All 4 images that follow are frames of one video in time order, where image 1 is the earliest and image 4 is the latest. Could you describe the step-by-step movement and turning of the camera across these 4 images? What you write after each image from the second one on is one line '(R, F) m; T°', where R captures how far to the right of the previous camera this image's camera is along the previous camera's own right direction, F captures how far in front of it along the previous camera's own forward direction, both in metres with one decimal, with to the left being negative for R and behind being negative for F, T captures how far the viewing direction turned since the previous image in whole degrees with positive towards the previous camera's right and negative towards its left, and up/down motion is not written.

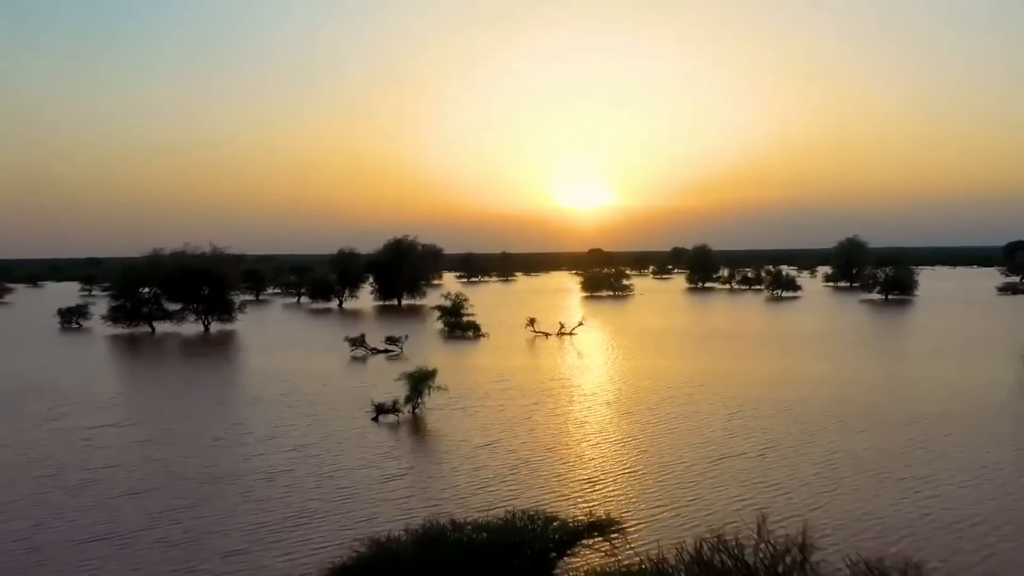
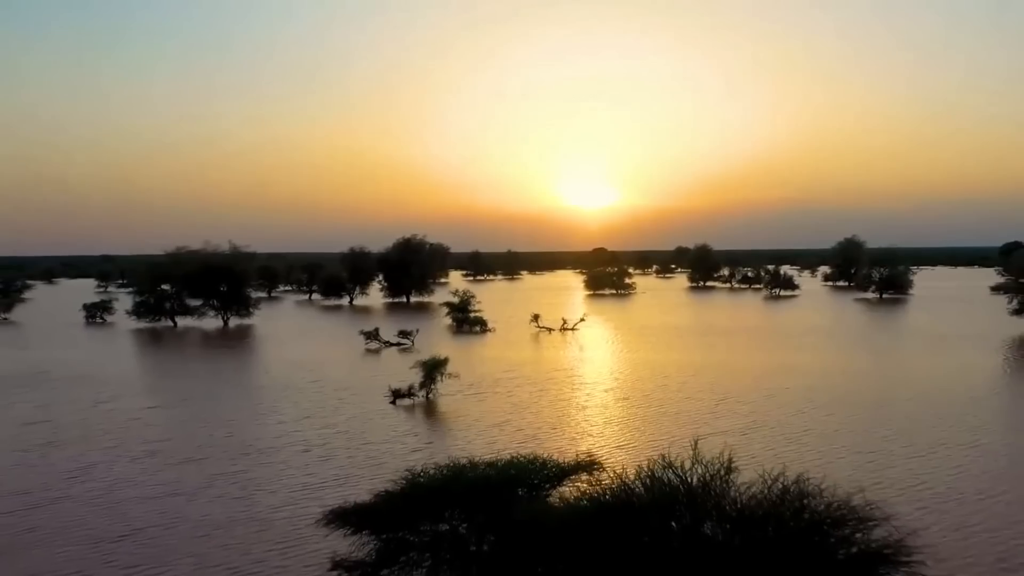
(0.0, -2.1) m; 0°
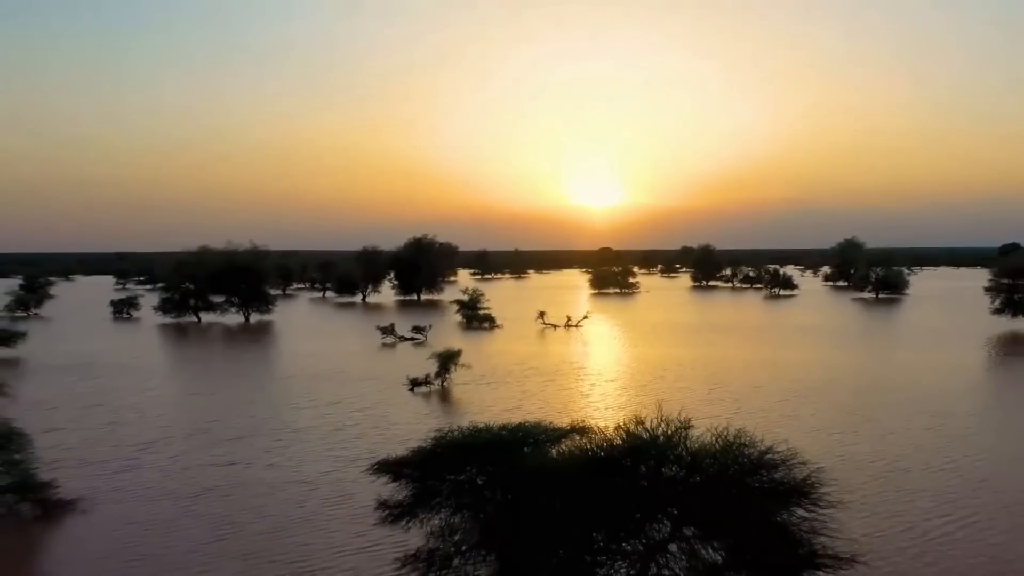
(0.0, -2.4) m; -1°
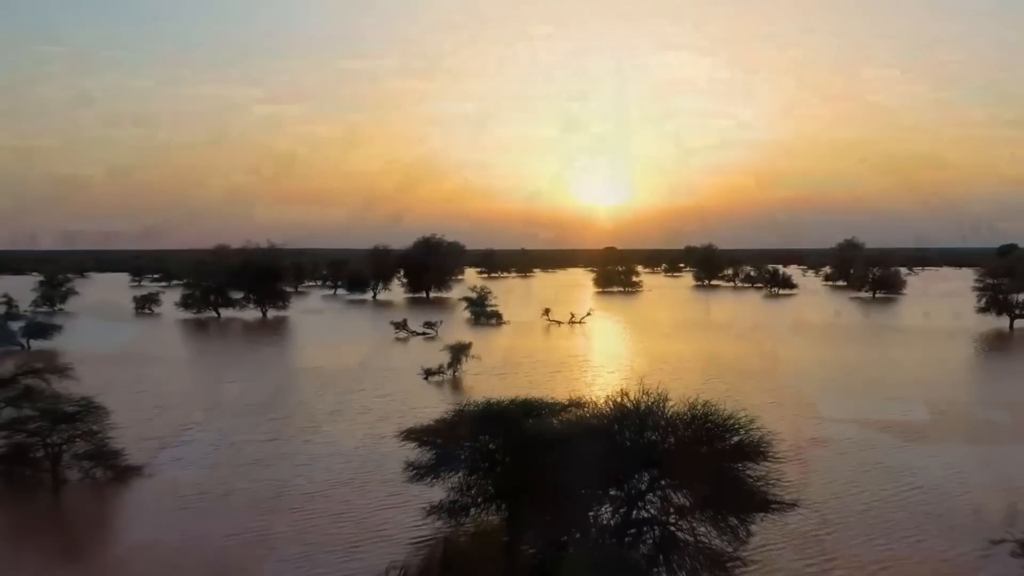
(0.0, -2.0) m; 0°
